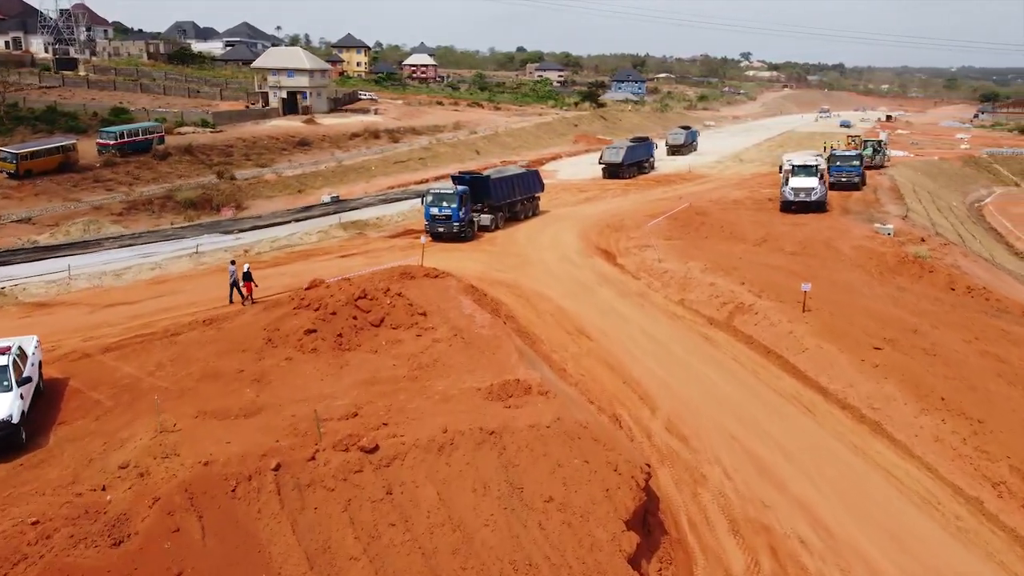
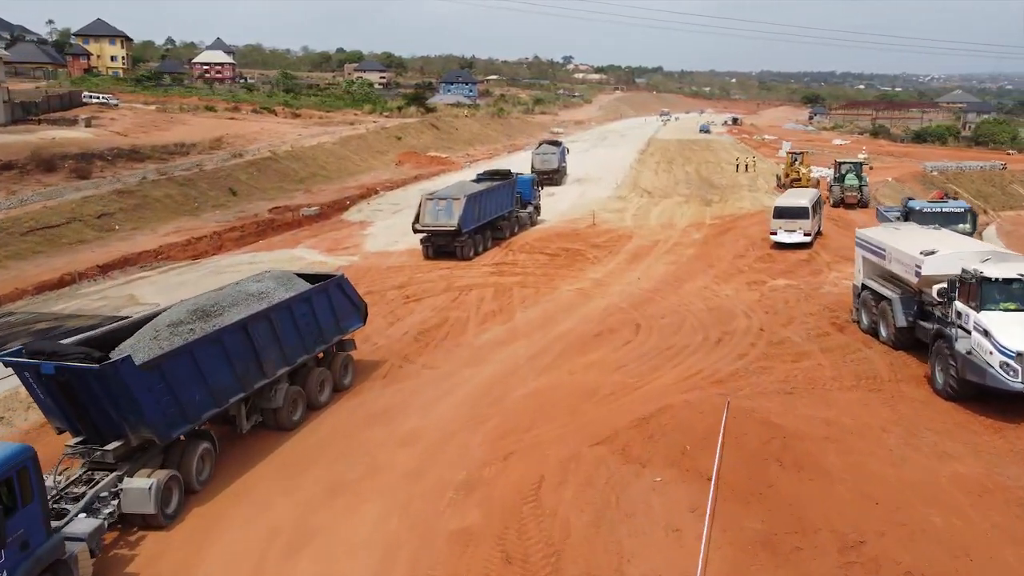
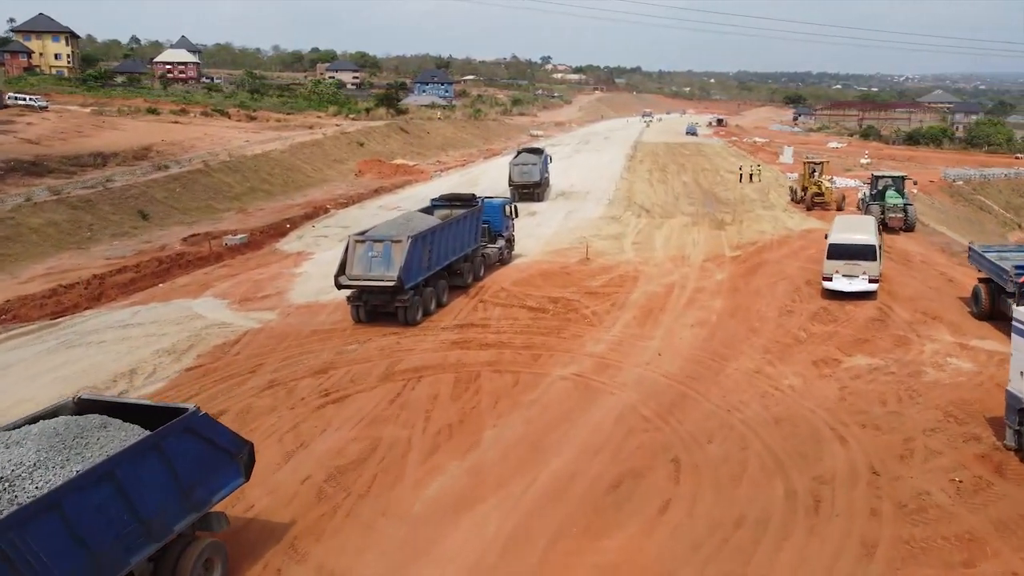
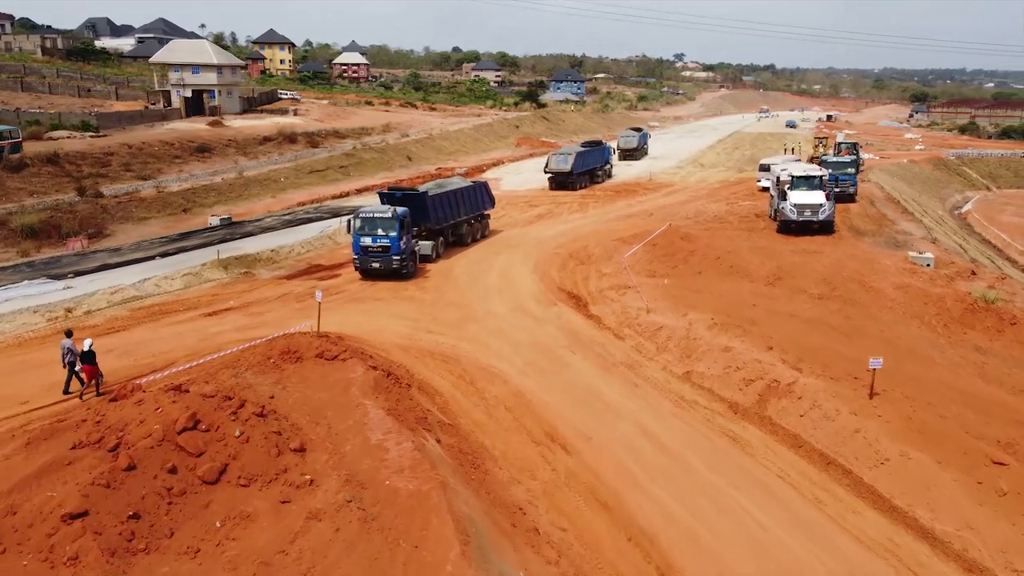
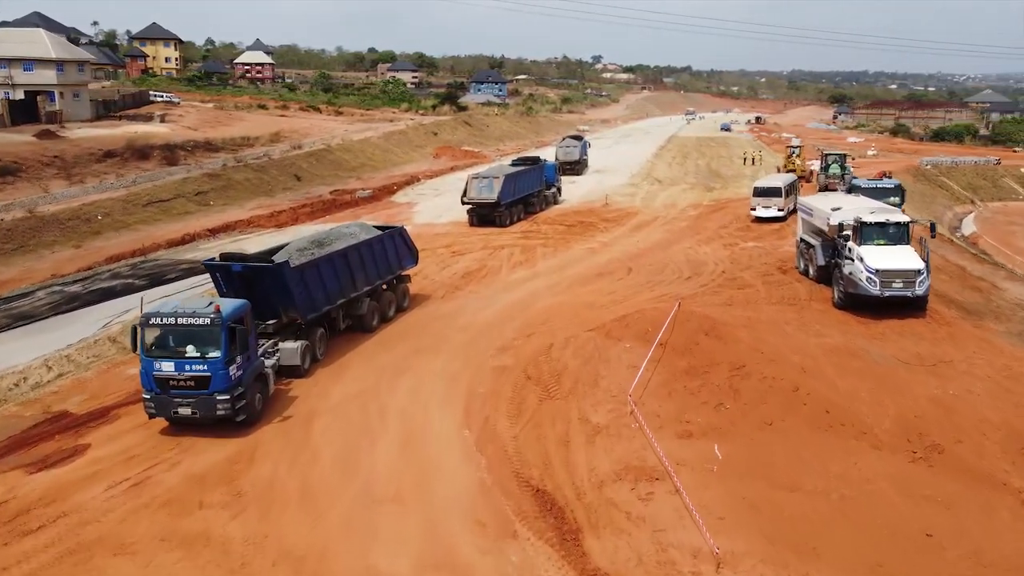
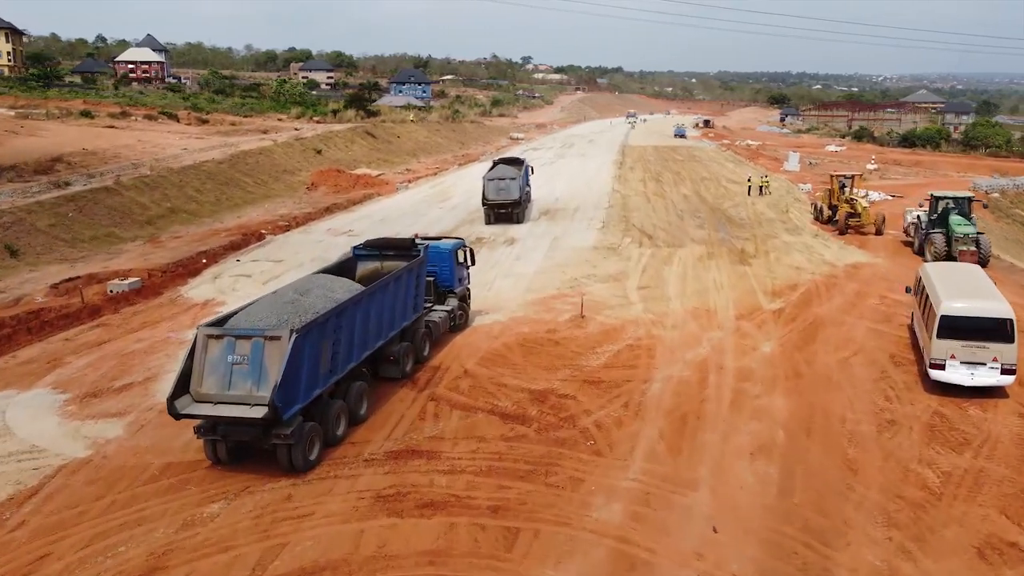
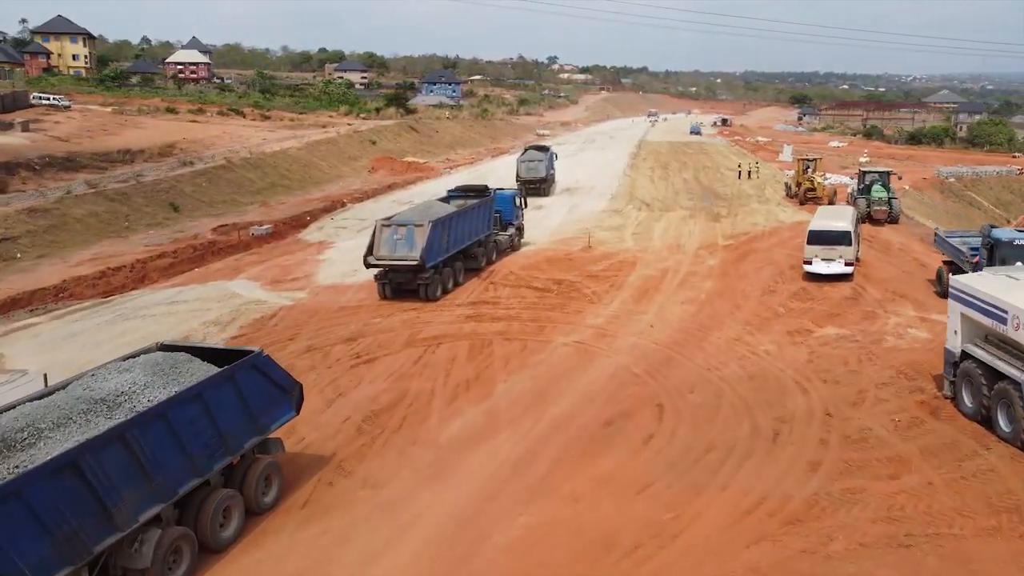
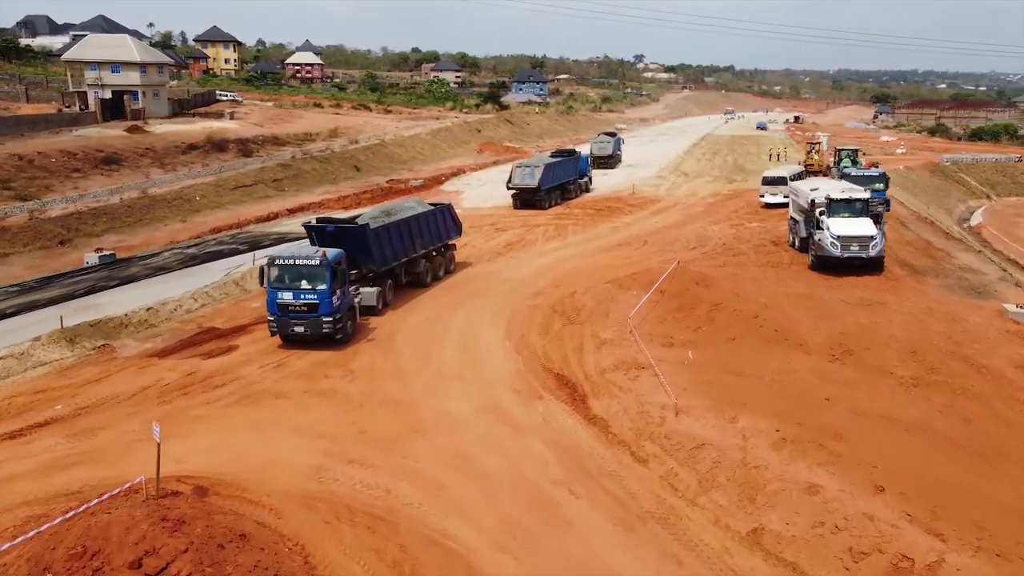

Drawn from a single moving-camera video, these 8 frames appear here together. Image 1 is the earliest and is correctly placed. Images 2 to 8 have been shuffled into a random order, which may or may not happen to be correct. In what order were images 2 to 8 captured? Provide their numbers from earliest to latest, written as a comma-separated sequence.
4, 8, 5, 2, 7, 3, 6
